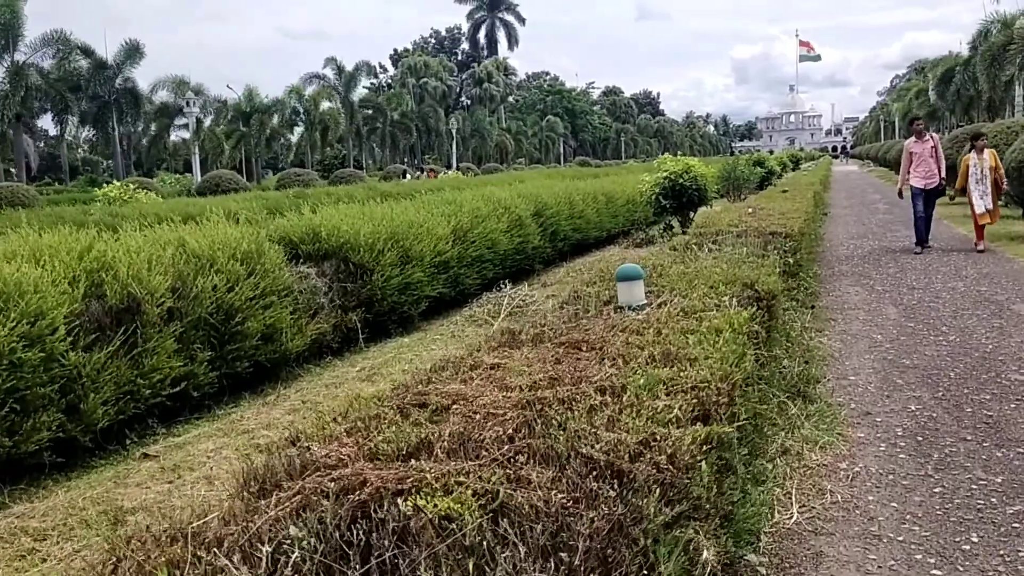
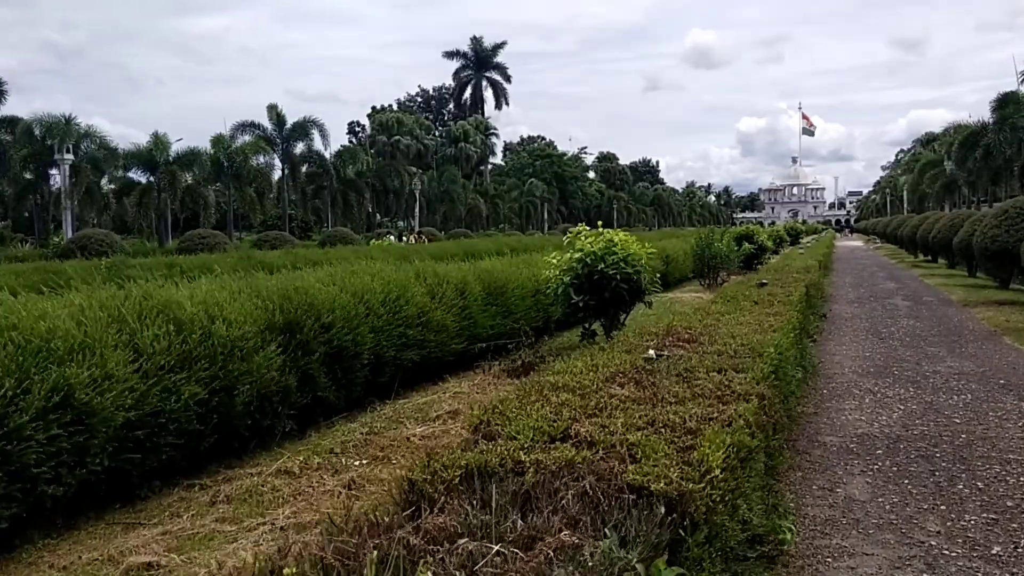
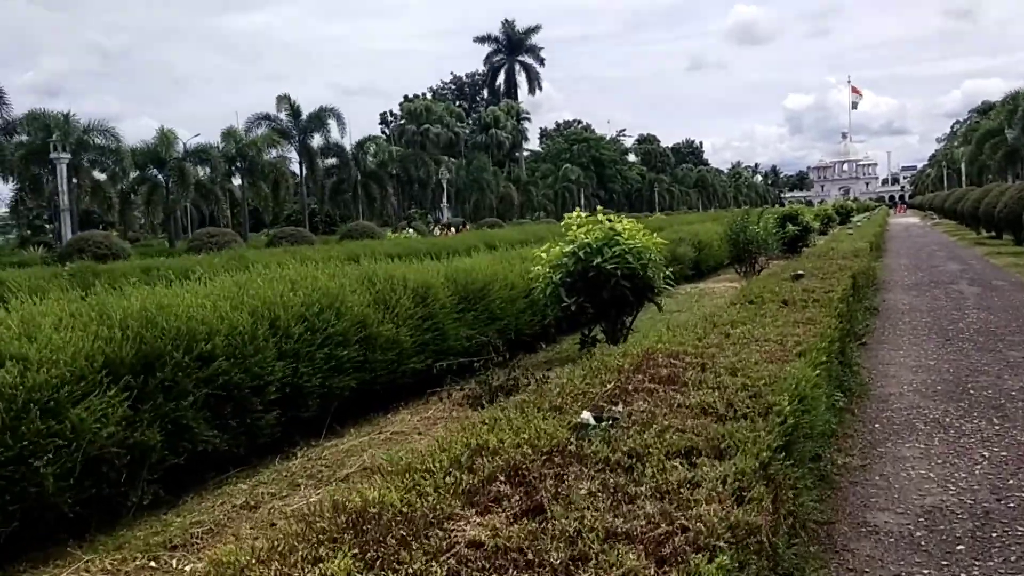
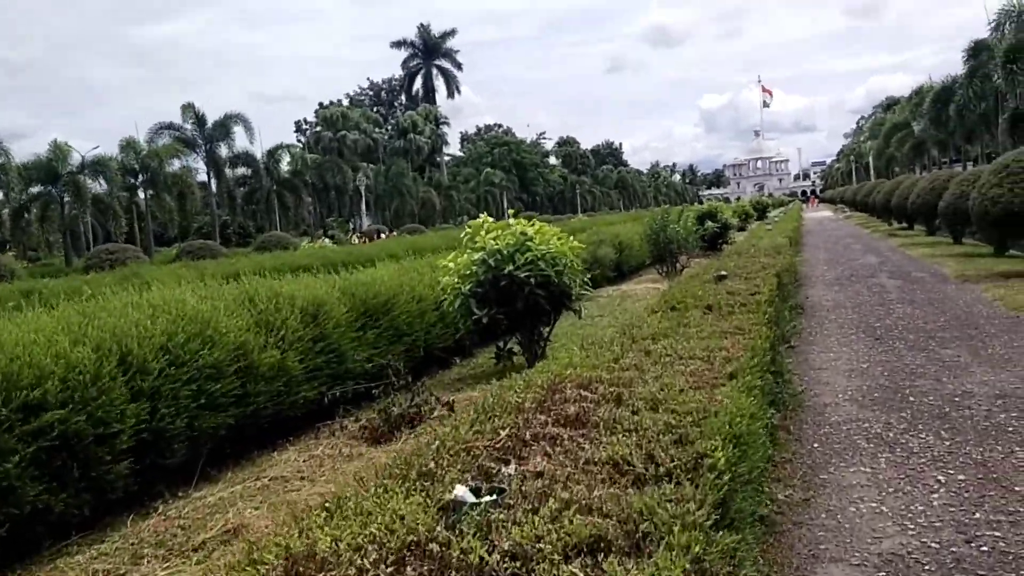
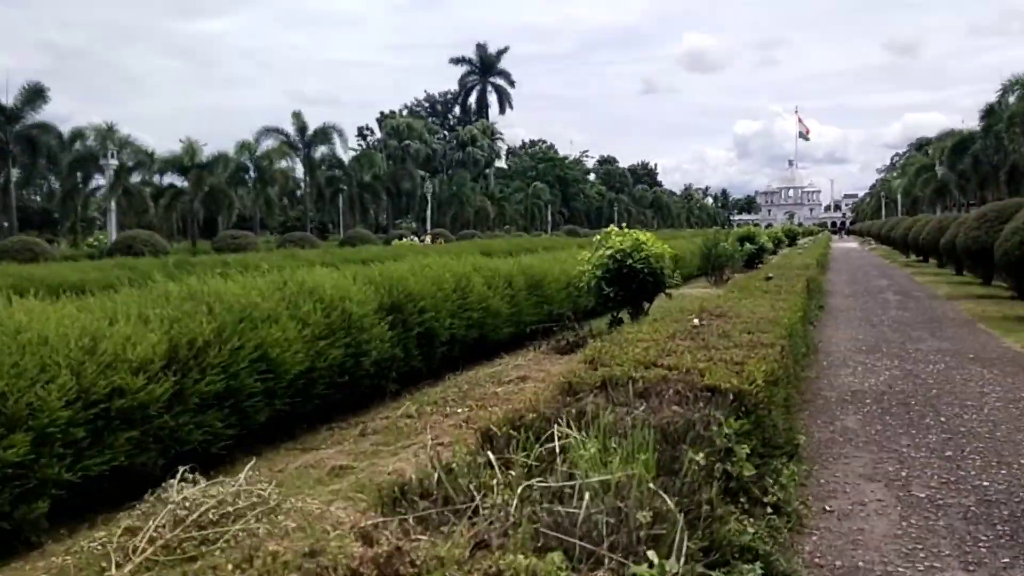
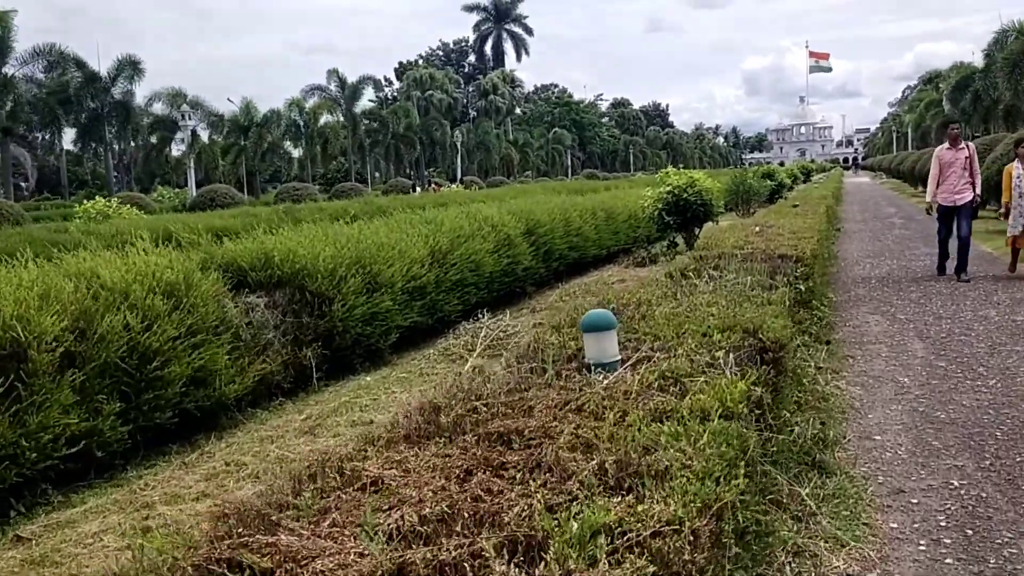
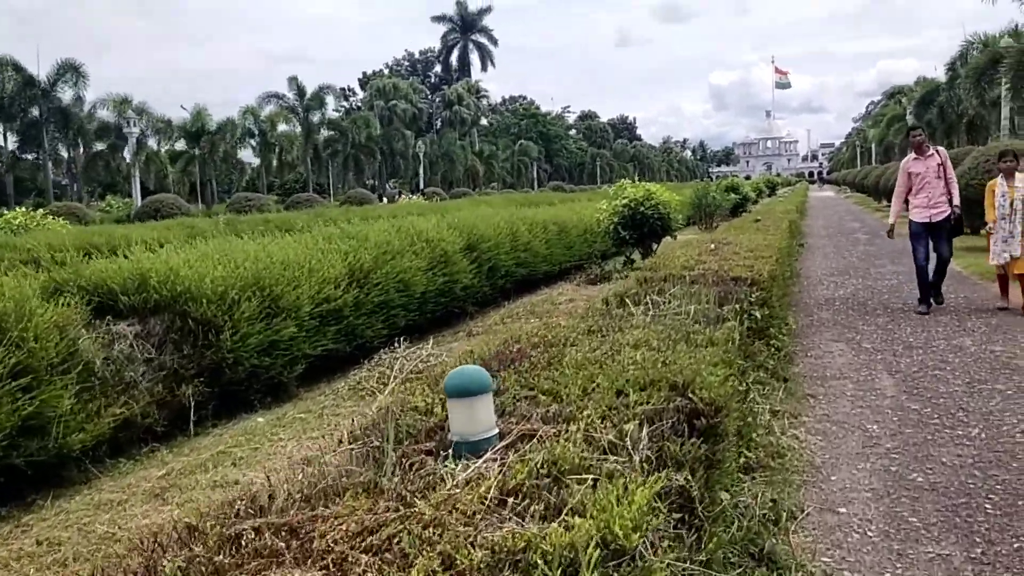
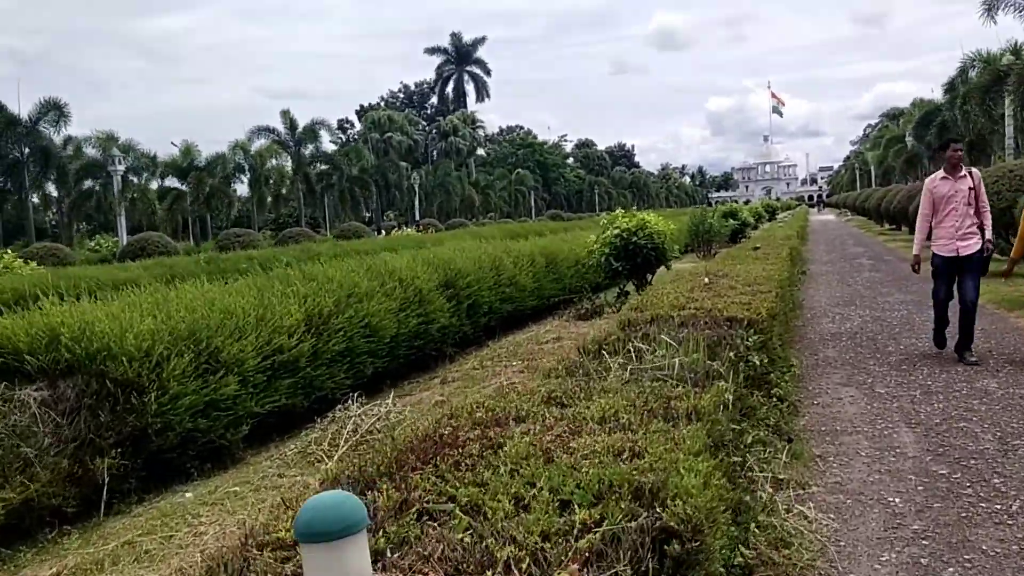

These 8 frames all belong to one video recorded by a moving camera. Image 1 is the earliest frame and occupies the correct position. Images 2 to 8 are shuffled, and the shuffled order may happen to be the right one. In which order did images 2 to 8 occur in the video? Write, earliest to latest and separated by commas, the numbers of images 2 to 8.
6, 7, 8, 5, 2, 3, 4
